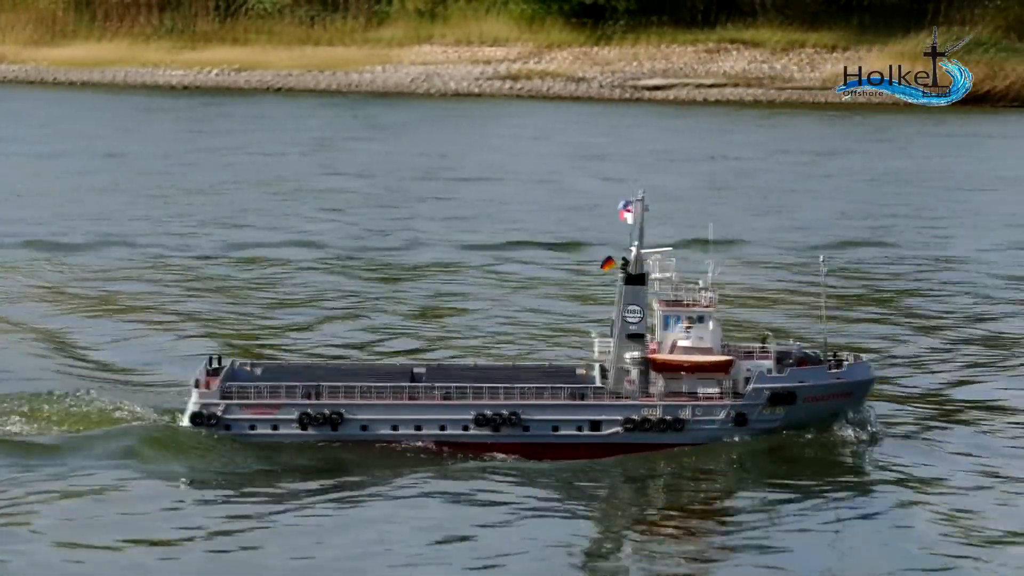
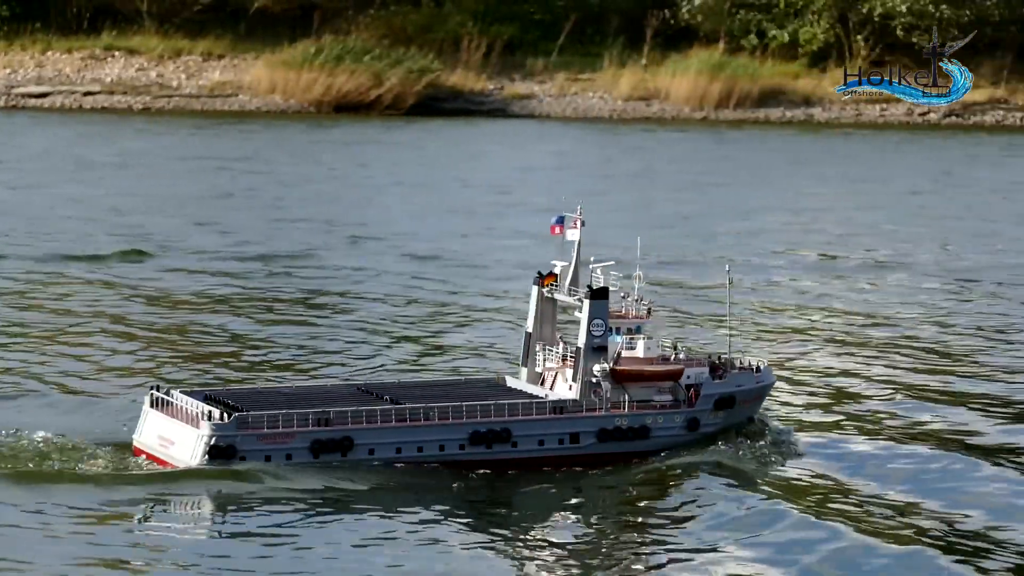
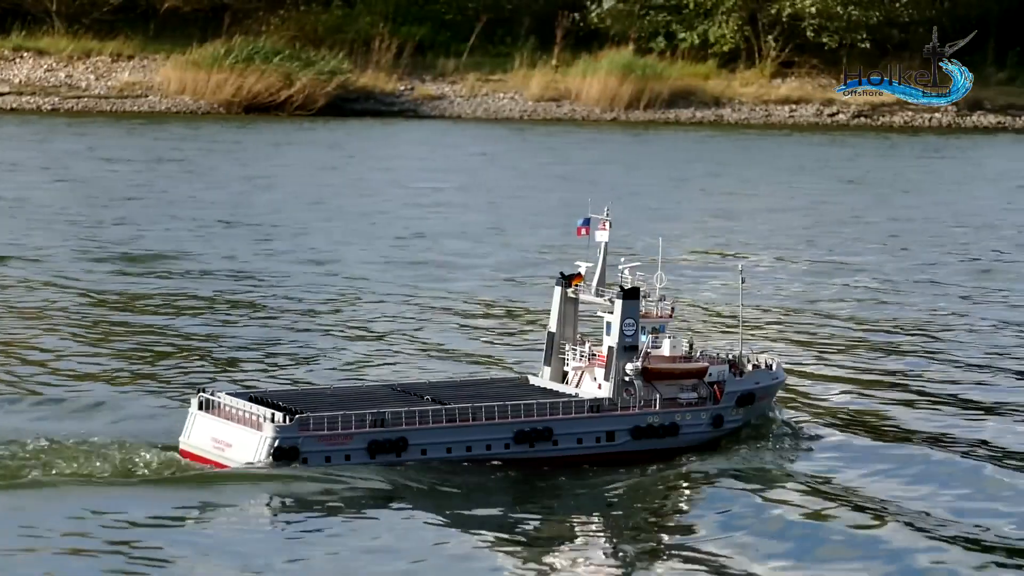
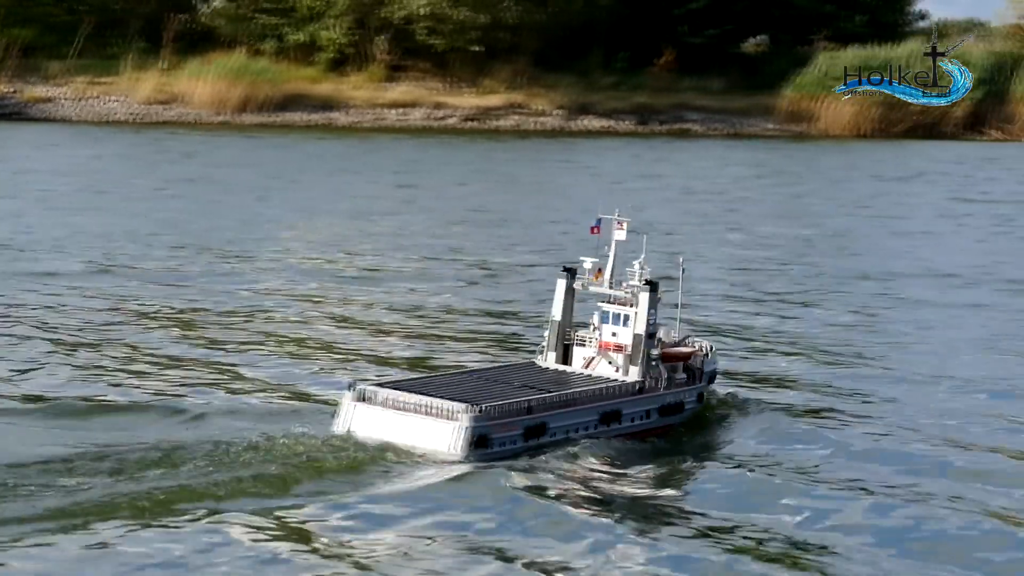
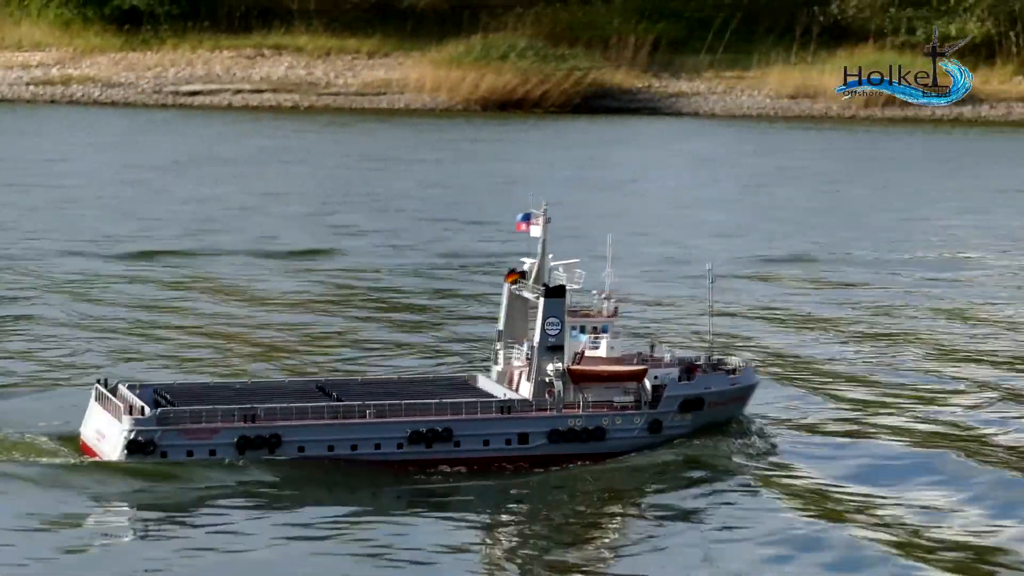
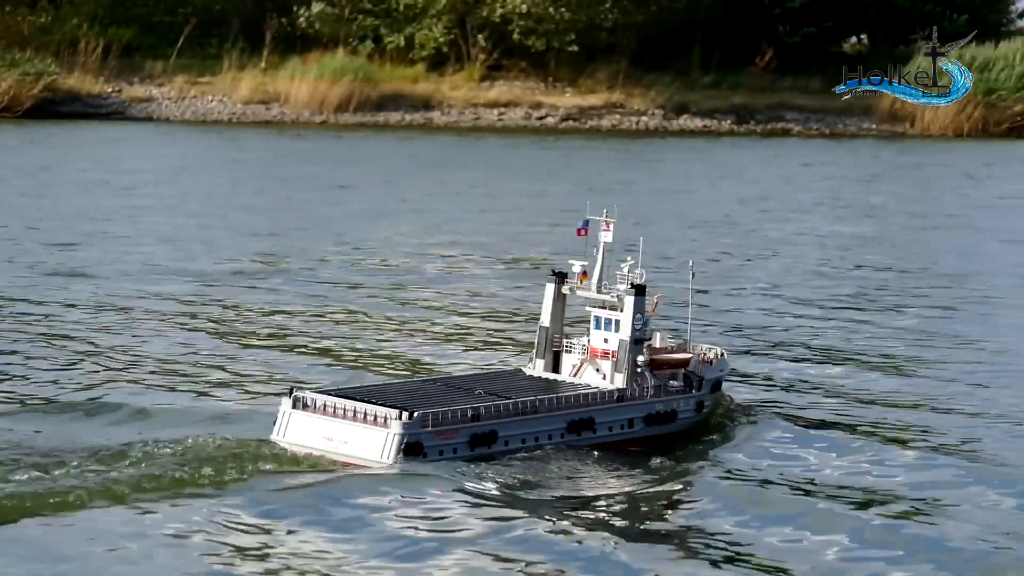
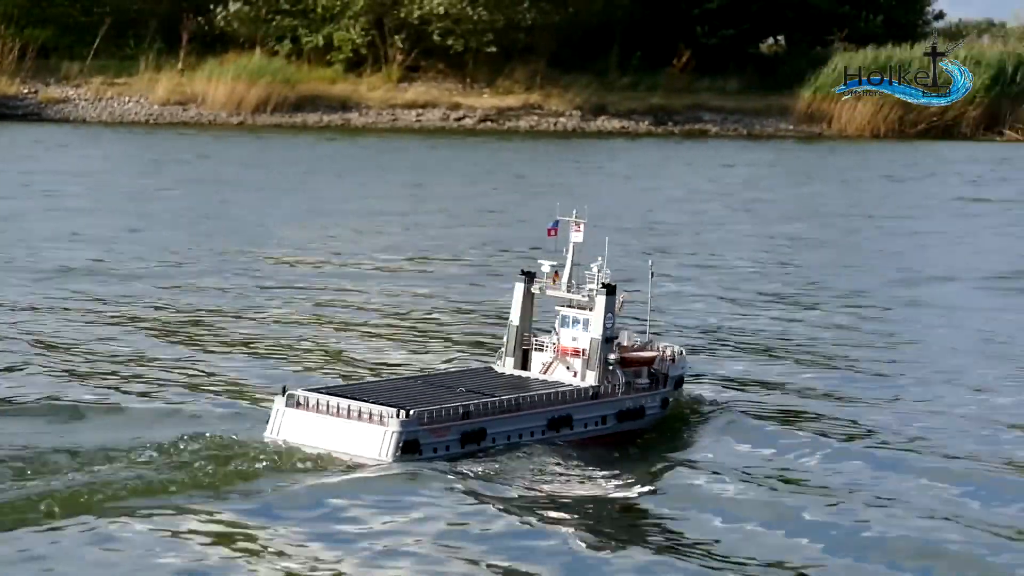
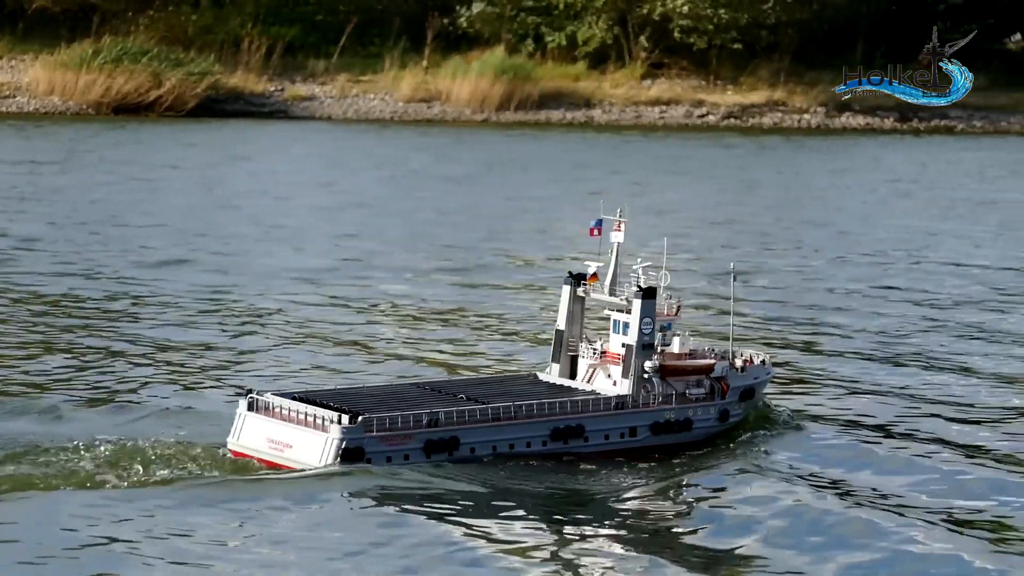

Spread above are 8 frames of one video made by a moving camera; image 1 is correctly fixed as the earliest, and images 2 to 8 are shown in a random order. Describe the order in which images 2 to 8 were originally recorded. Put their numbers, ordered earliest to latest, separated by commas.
5, 2, 3, 8, 6, 7, 4
